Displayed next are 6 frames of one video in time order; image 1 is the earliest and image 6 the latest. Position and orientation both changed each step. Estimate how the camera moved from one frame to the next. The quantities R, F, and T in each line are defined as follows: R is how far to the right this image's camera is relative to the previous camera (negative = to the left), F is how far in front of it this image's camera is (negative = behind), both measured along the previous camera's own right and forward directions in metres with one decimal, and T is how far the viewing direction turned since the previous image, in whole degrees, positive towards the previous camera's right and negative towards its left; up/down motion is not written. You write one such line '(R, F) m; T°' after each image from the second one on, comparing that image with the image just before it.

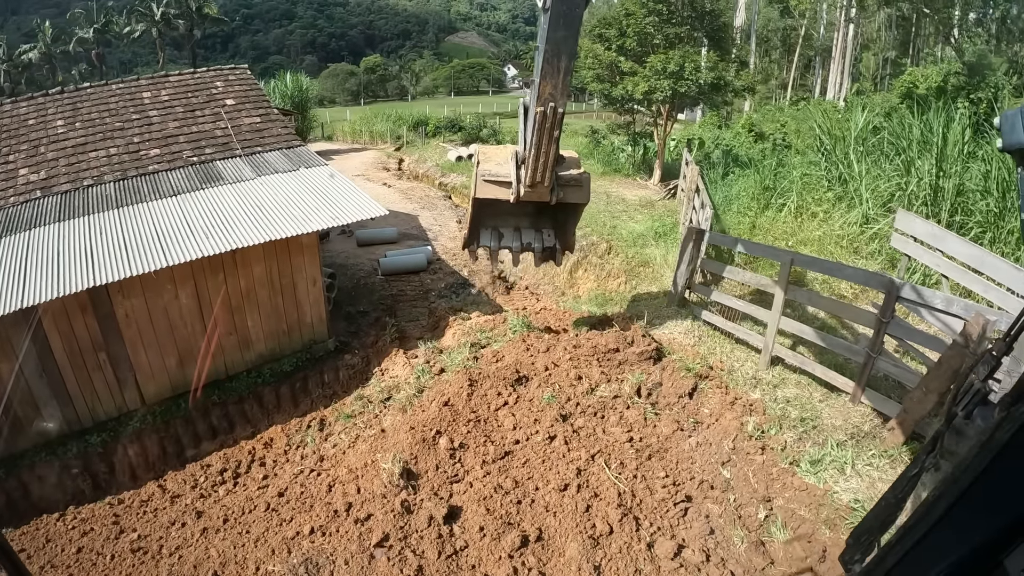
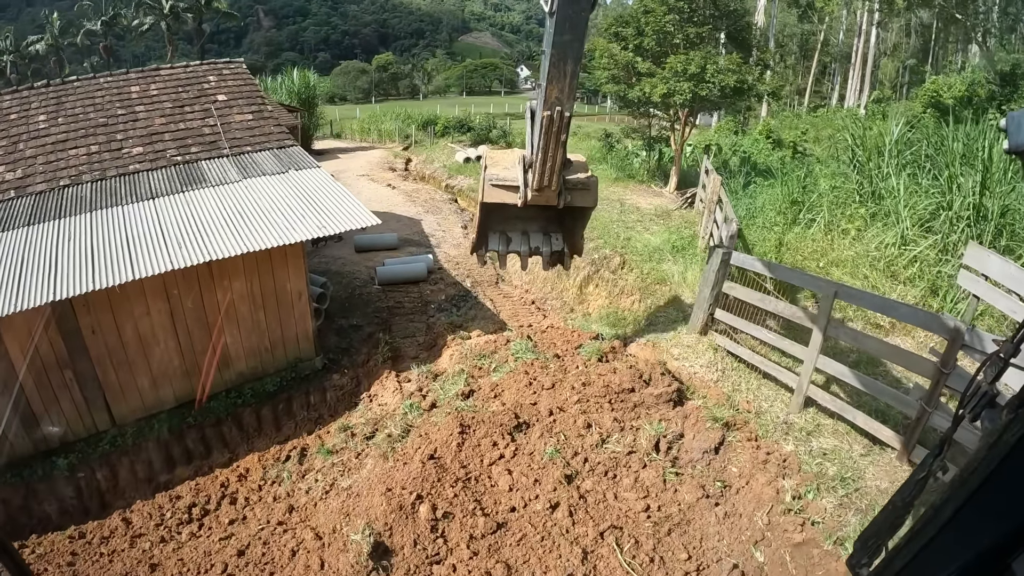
(+0.1, +0.7) m; -1°
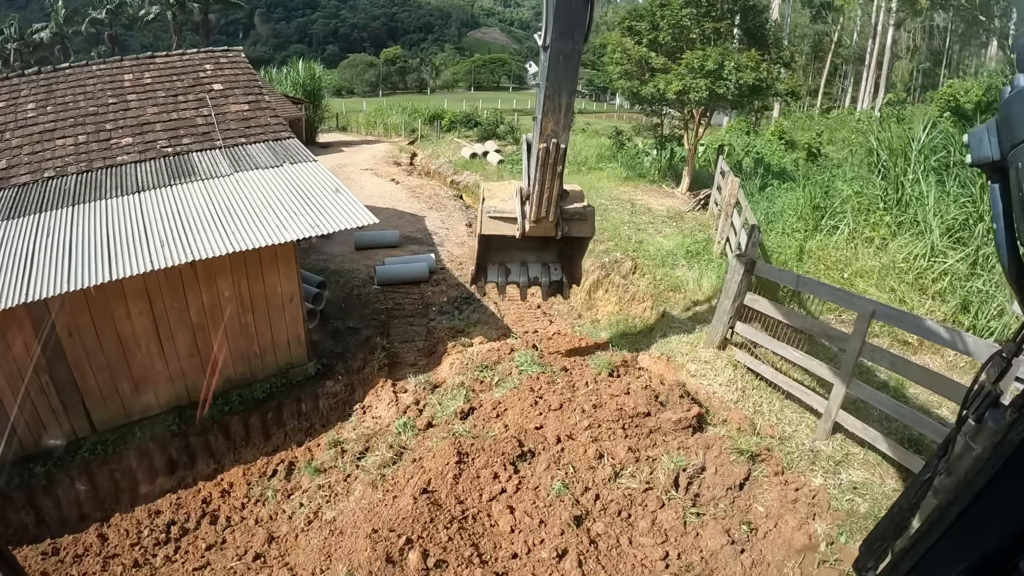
(0.0, +0.4) m; 0°
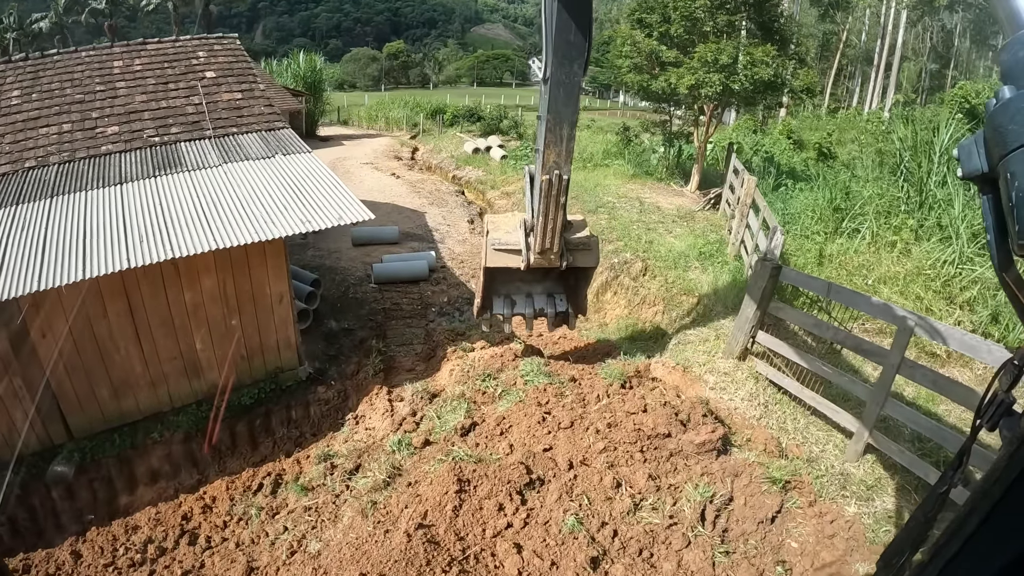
(-0.1, +0.4) m; 0°
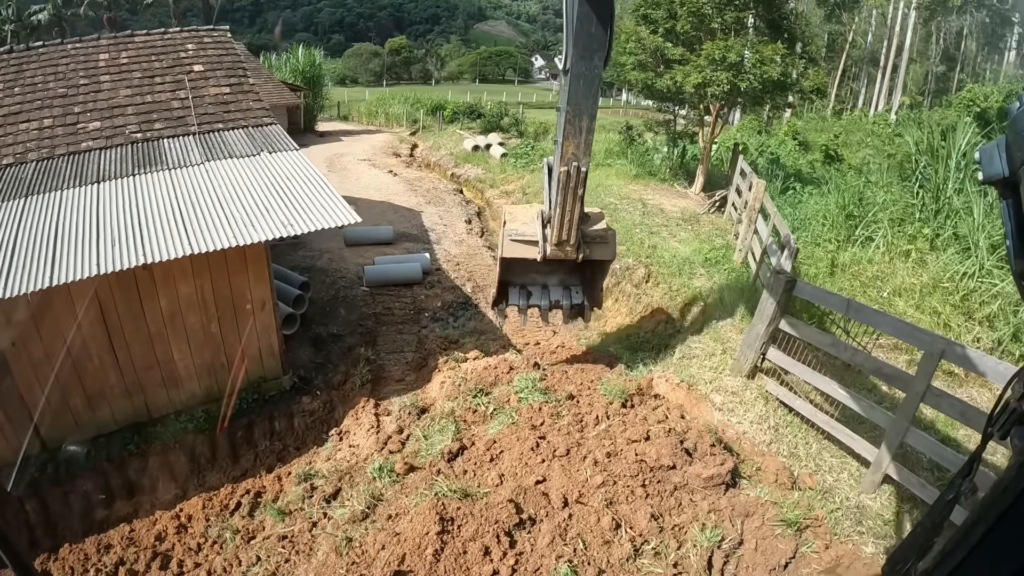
(+0.1, +0.4) m; 0°
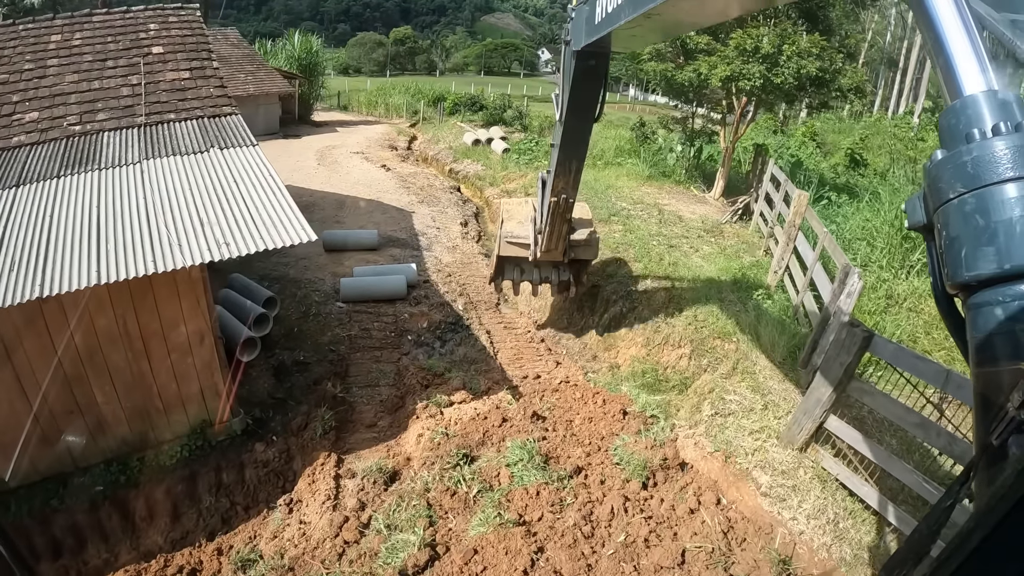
(+0.1, +1.1) m; 0°
